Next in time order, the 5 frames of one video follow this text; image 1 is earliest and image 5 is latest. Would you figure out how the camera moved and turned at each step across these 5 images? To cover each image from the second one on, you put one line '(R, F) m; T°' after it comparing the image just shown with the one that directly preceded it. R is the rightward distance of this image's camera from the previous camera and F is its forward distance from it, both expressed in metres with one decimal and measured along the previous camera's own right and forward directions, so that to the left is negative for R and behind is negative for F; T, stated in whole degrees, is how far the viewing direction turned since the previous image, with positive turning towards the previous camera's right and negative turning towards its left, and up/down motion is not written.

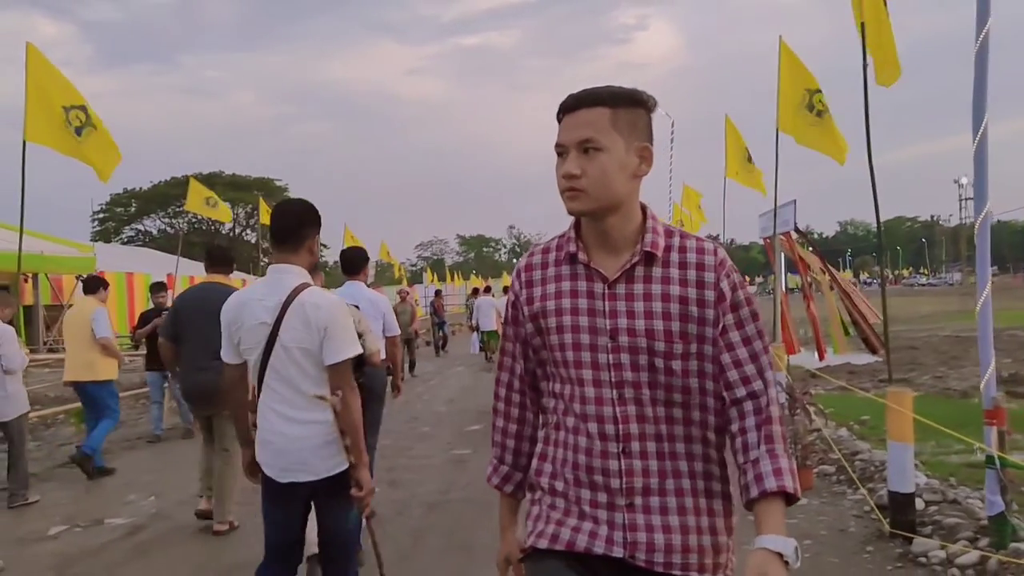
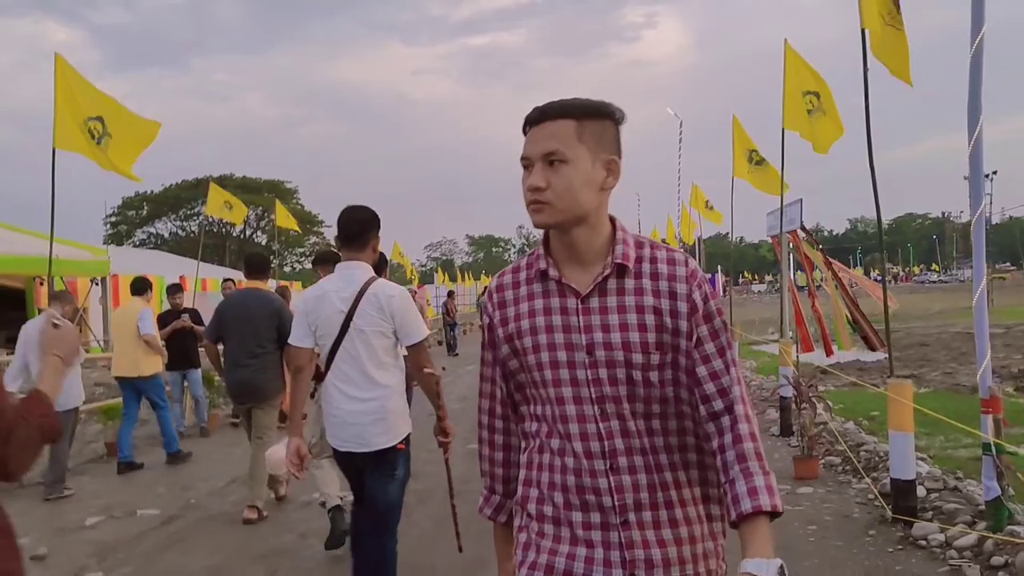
(0.0, -0.3) m; -1°
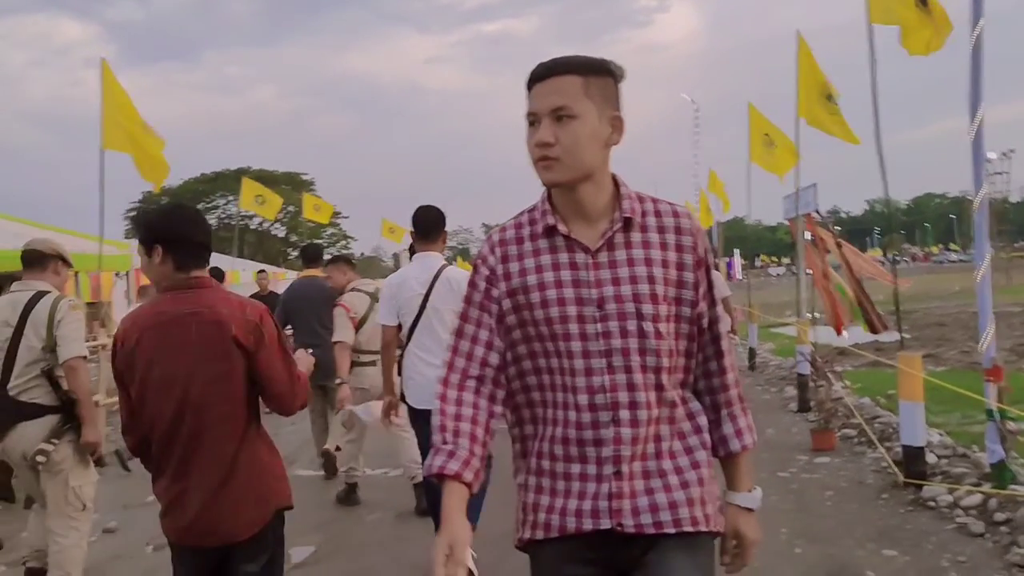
(-0.1, -0.4) m; -1°
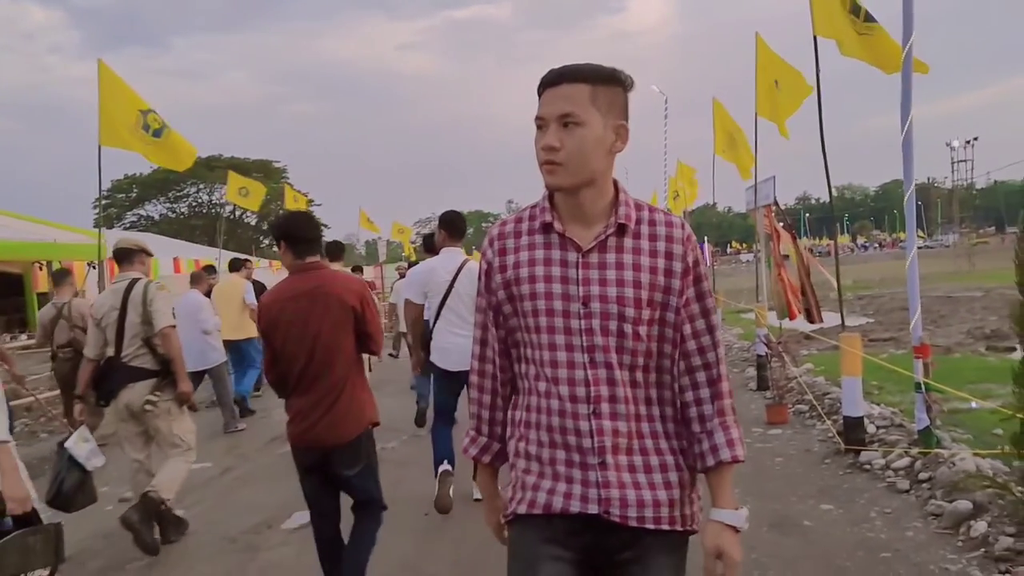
(-0.1, -0.6) m; +2°
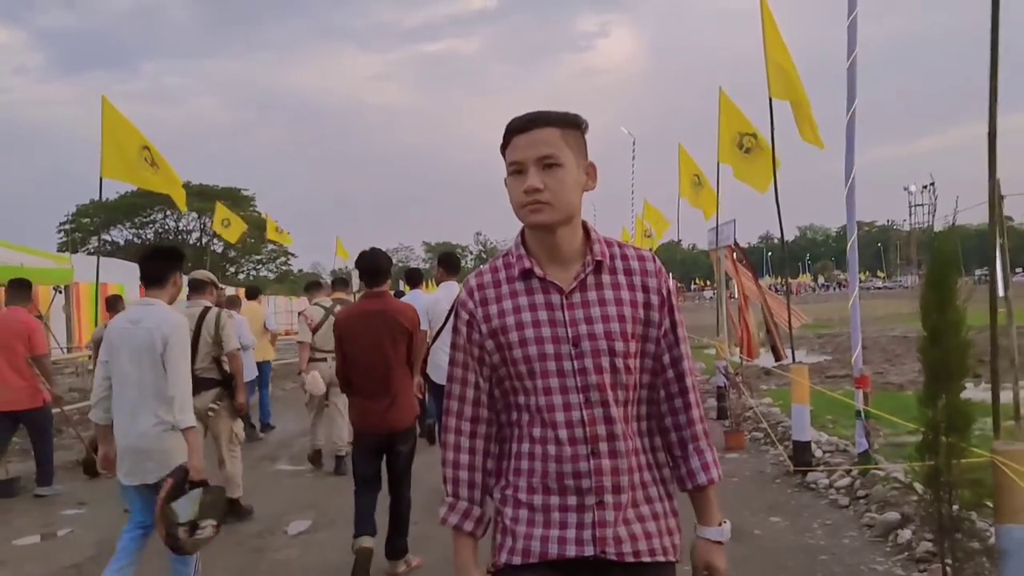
(-0.1, -0.7) m; +2°
